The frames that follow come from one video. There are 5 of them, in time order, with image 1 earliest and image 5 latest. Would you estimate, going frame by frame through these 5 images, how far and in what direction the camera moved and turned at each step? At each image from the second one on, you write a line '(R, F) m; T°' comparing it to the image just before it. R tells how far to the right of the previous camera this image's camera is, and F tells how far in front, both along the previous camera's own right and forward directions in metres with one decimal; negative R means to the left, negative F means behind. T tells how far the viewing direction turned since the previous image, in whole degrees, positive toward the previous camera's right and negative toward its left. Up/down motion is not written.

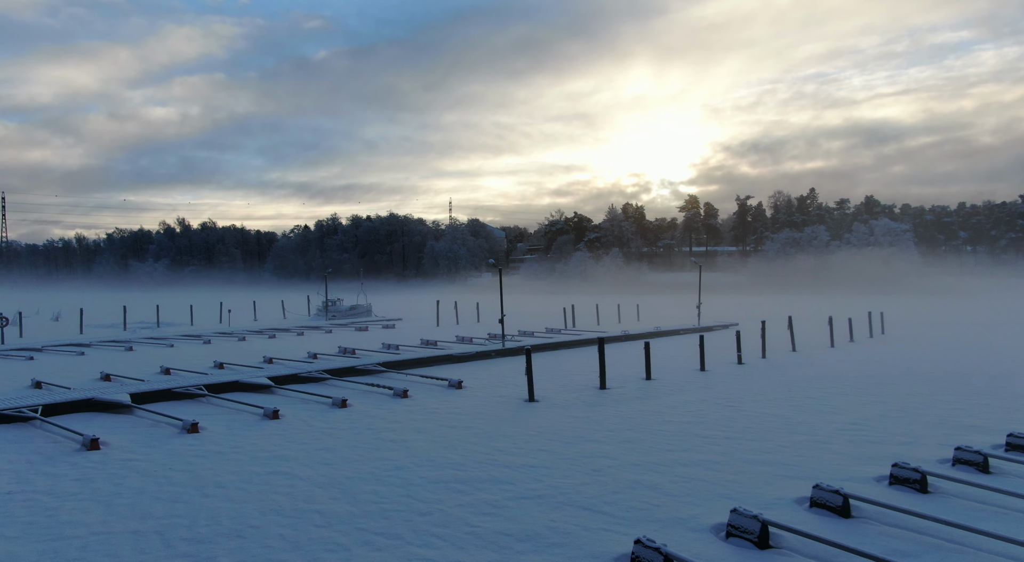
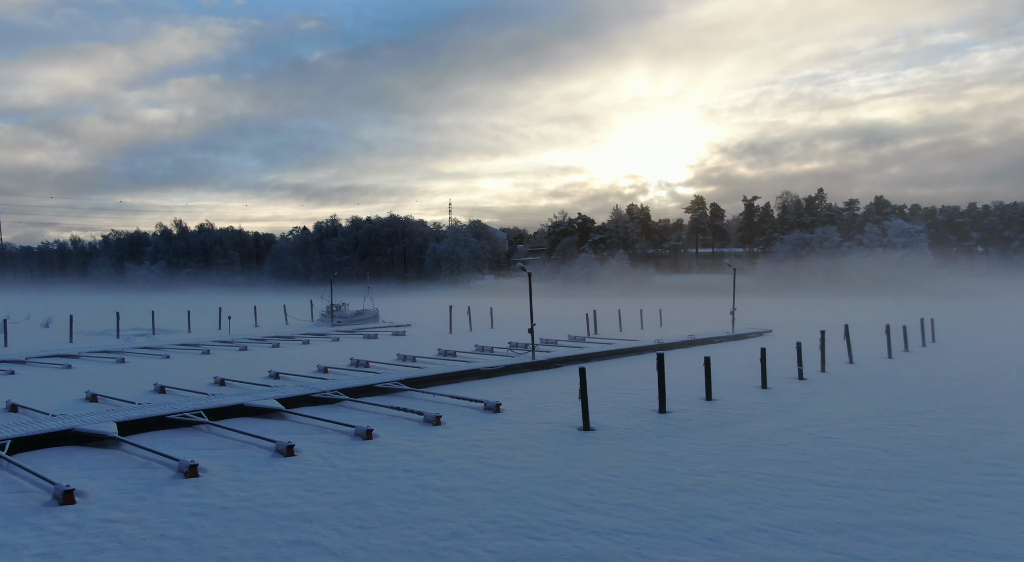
(-0.9, +2.0) m; 0°
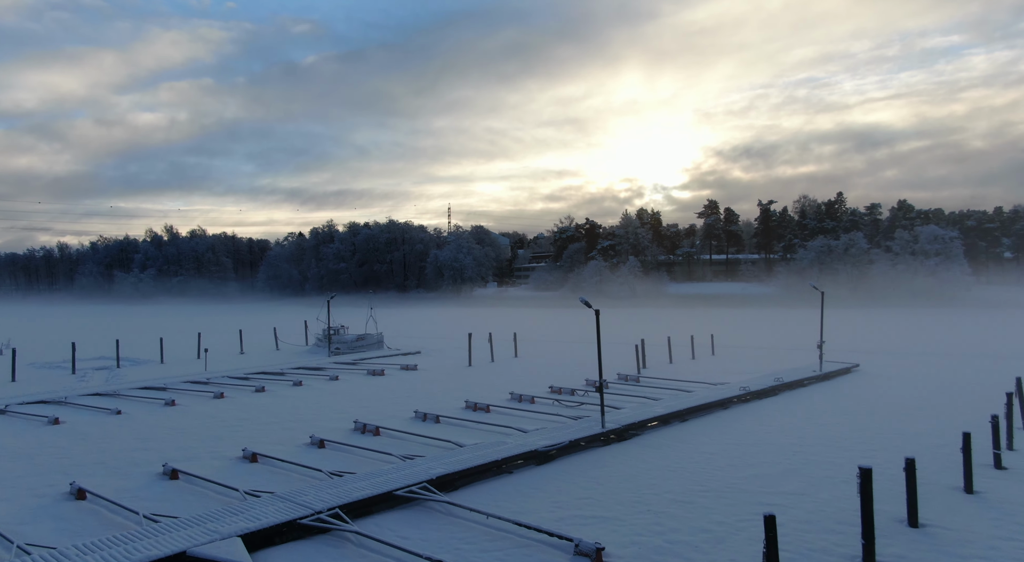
(-1.3, +5.1) m; 0°
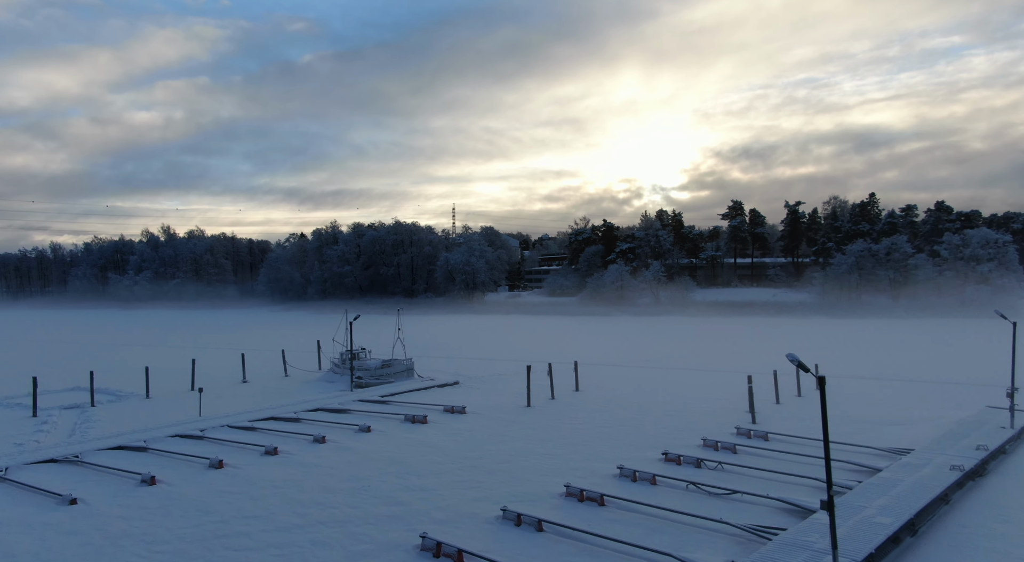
(-2.1, +5.5) m; 0°
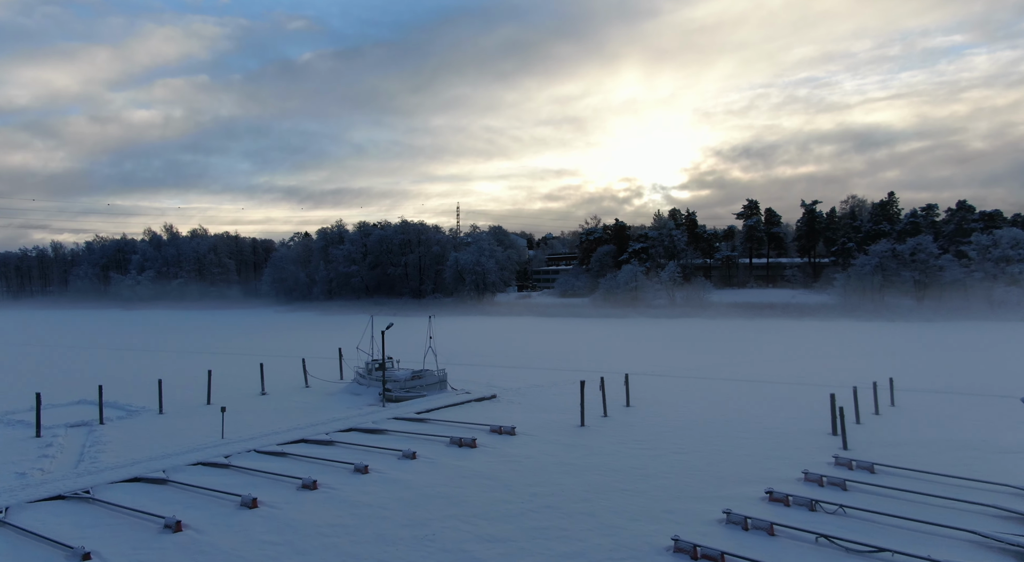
(-1.4, +2.1) m; 0°
